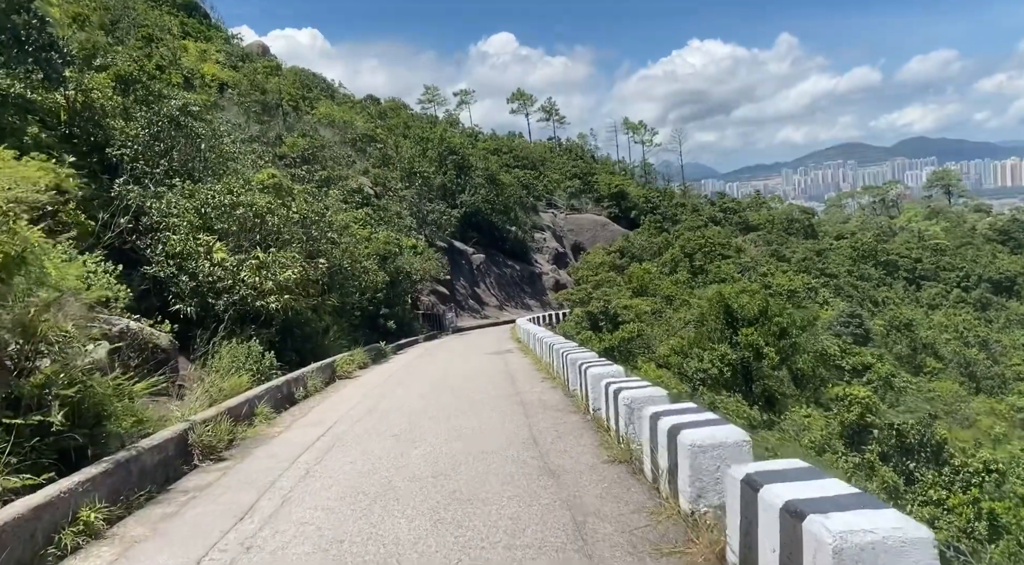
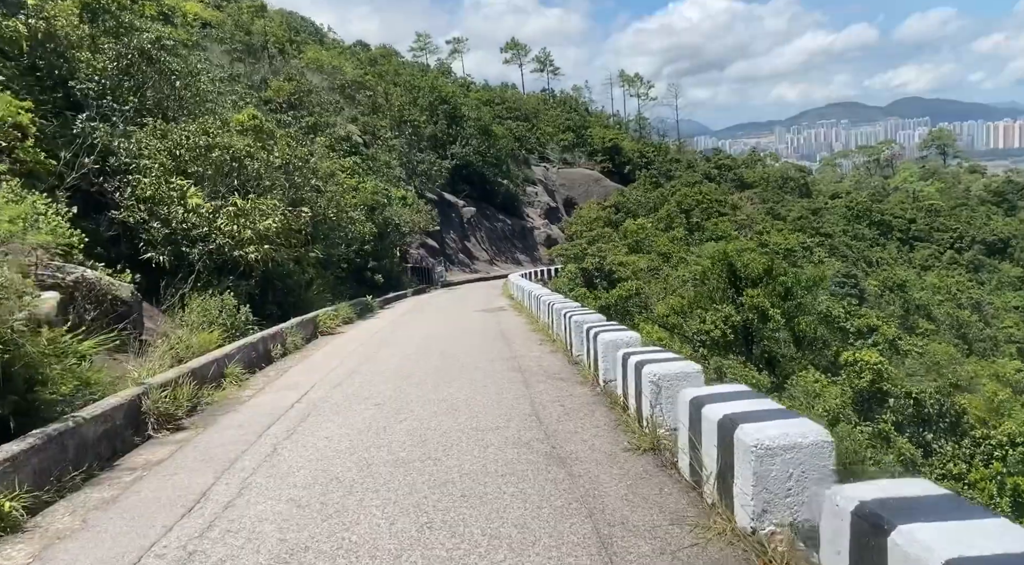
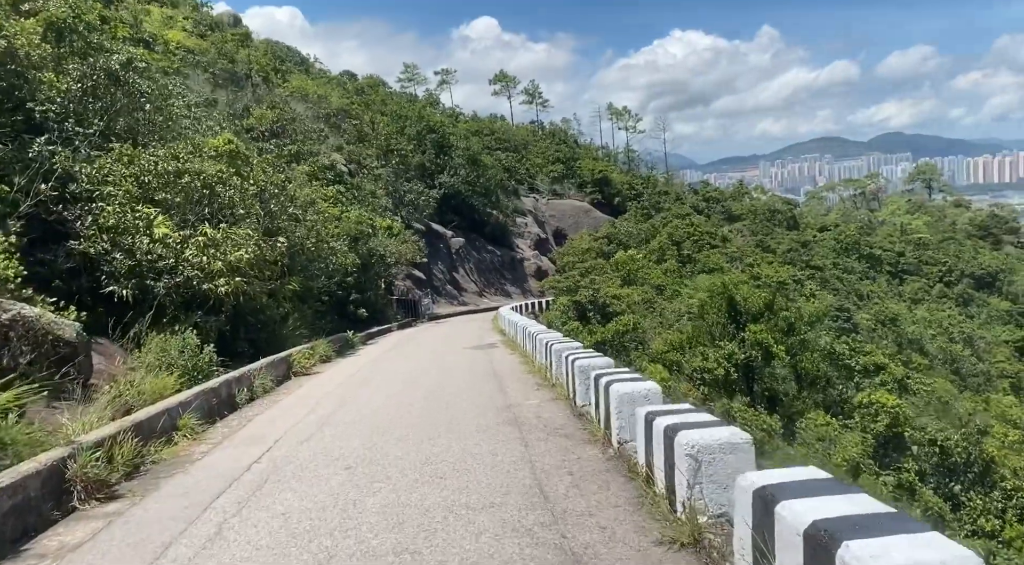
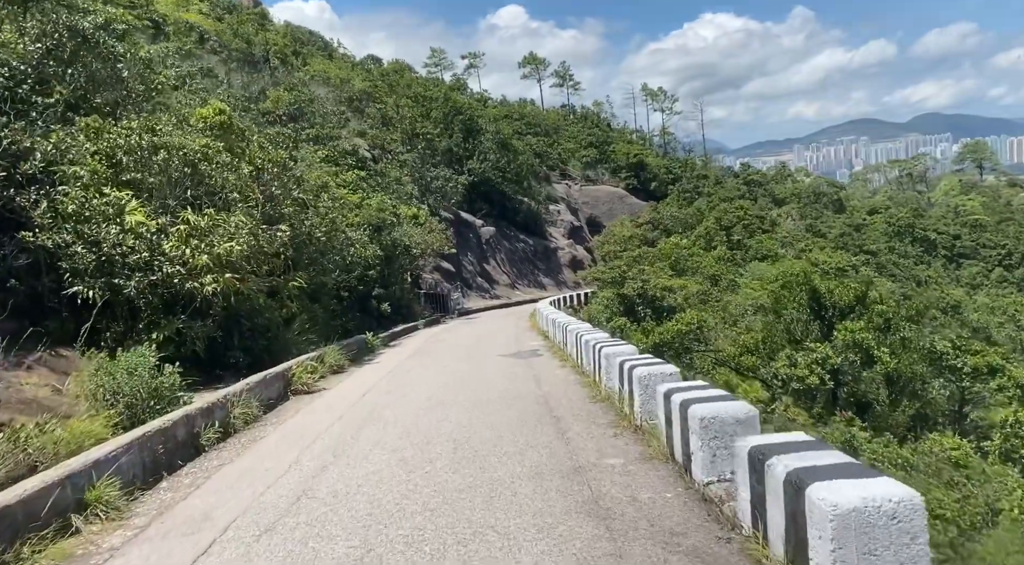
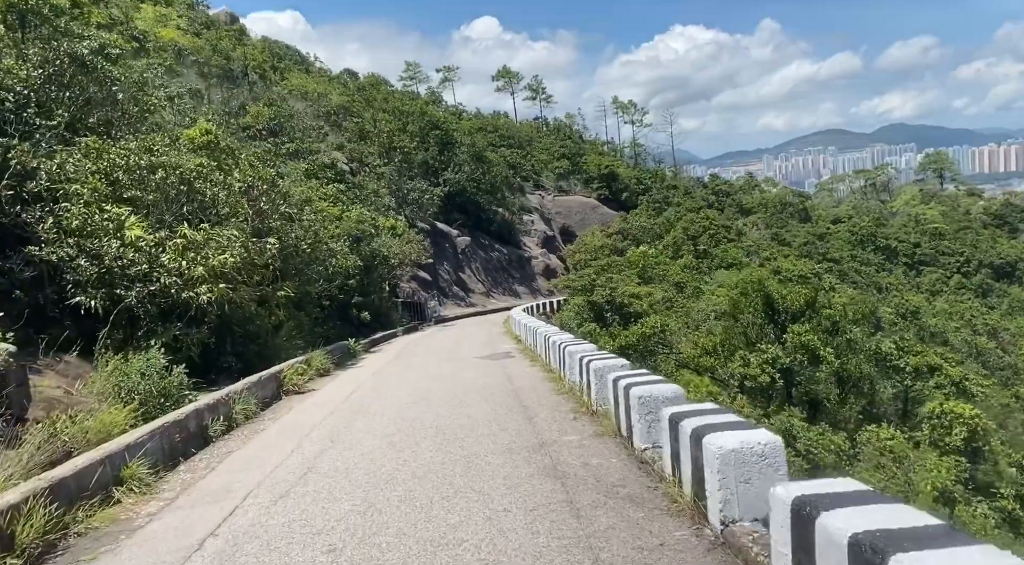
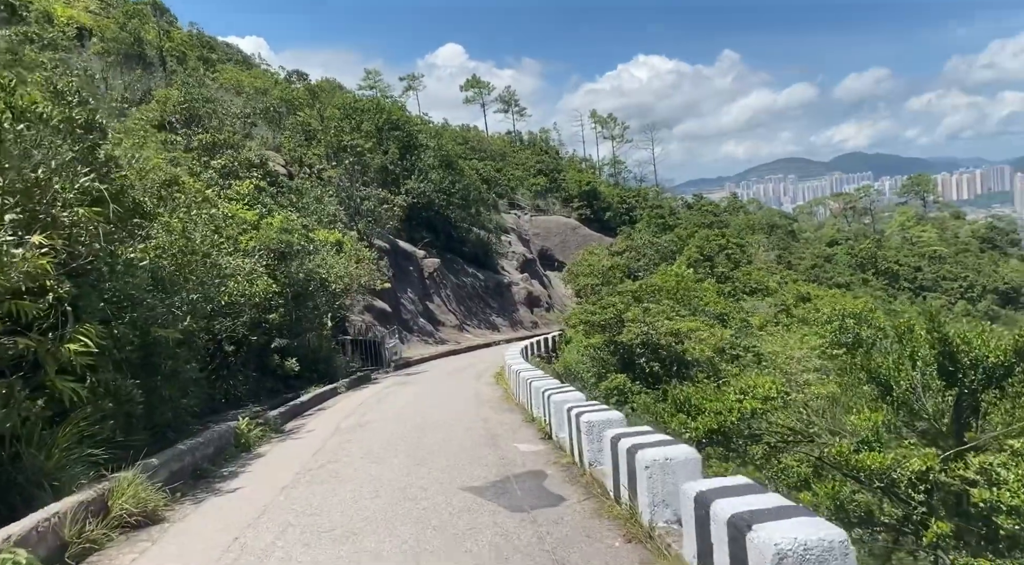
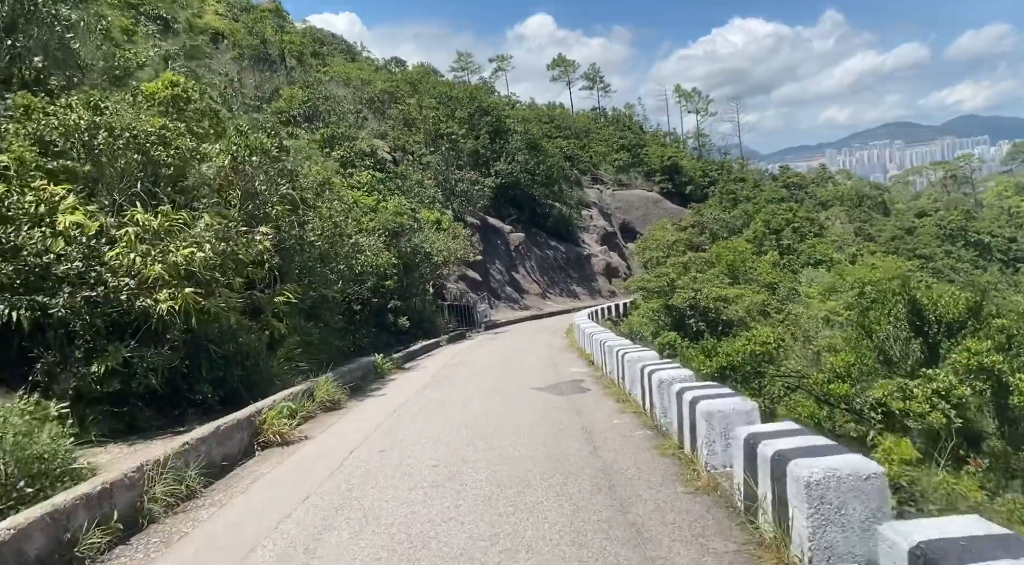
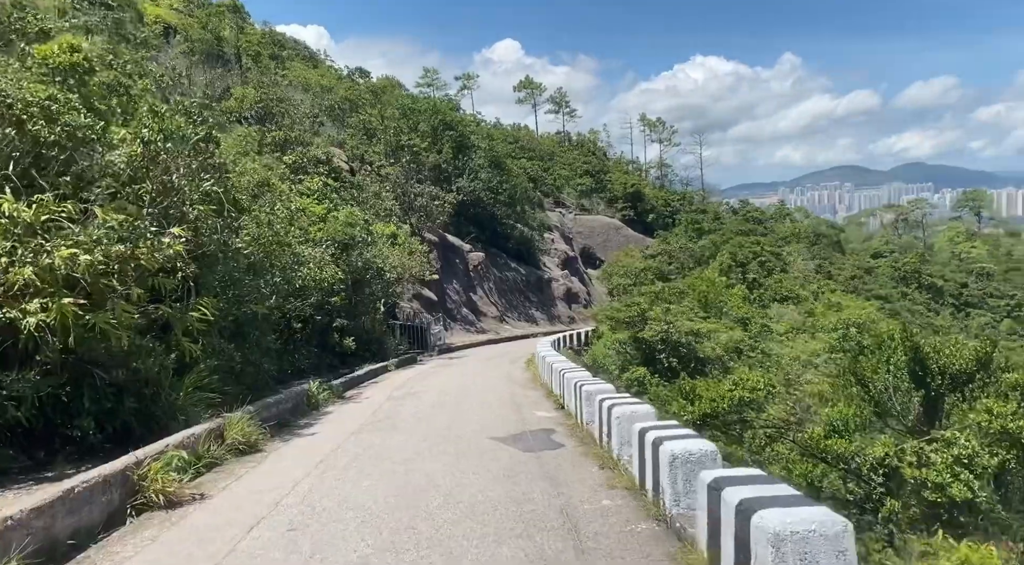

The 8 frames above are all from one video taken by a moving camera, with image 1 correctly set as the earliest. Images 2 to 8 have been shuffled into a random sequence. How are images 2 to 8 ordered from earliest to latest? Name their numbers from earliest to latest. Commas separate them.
2, 3, 5, 4, 7, 8, 6
